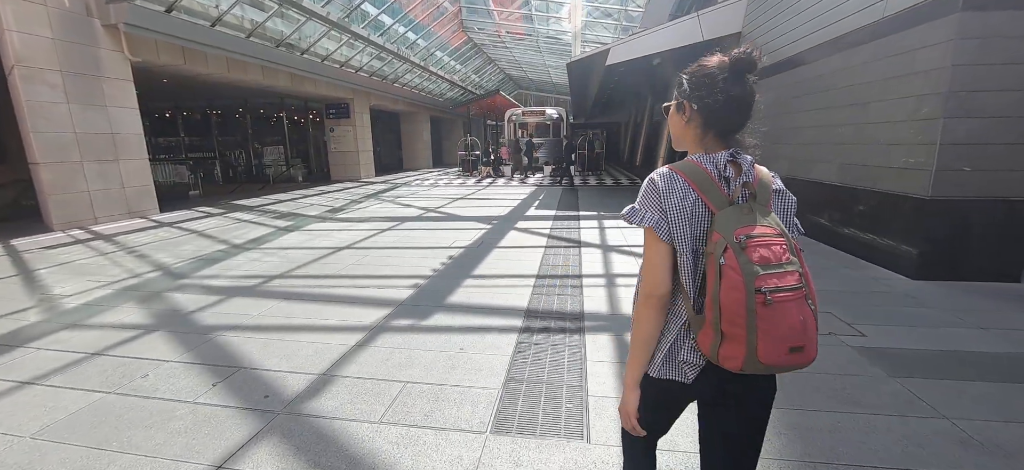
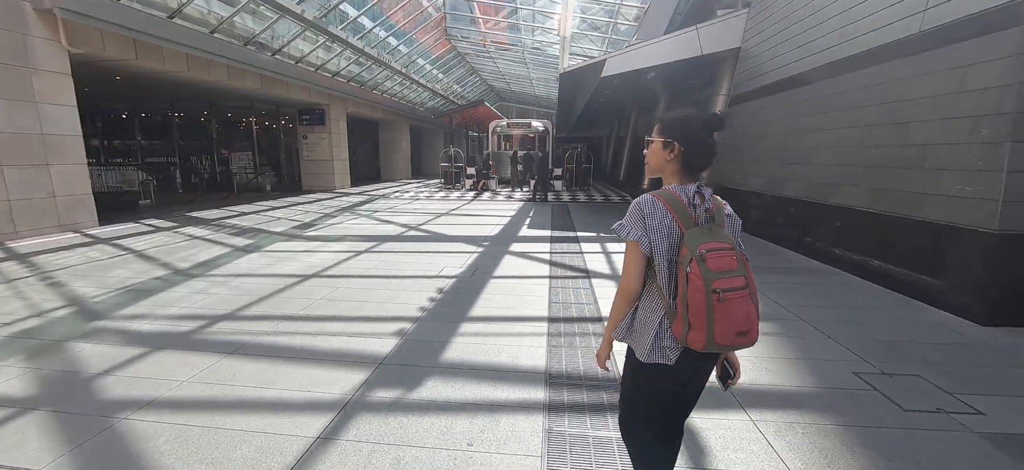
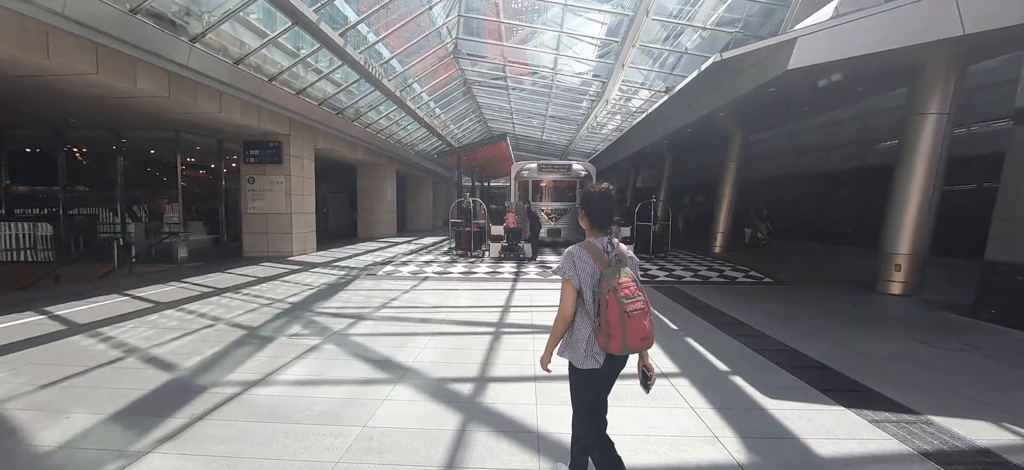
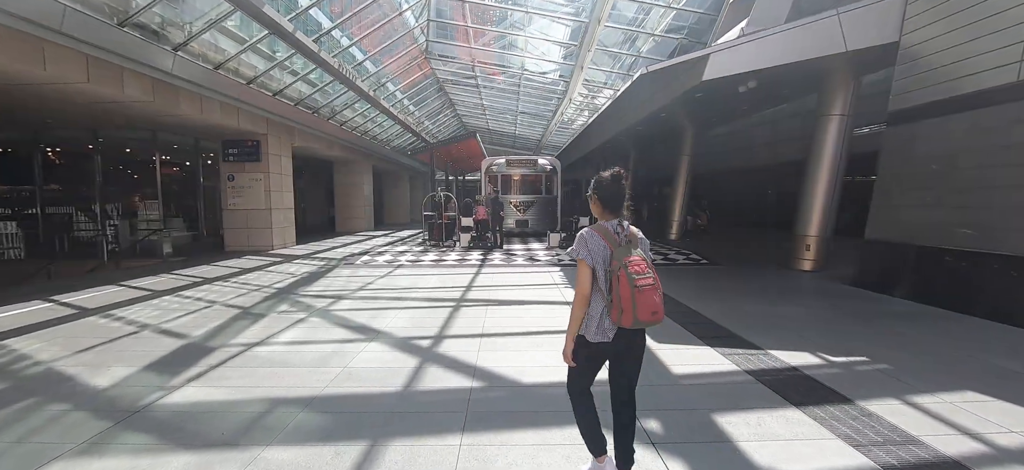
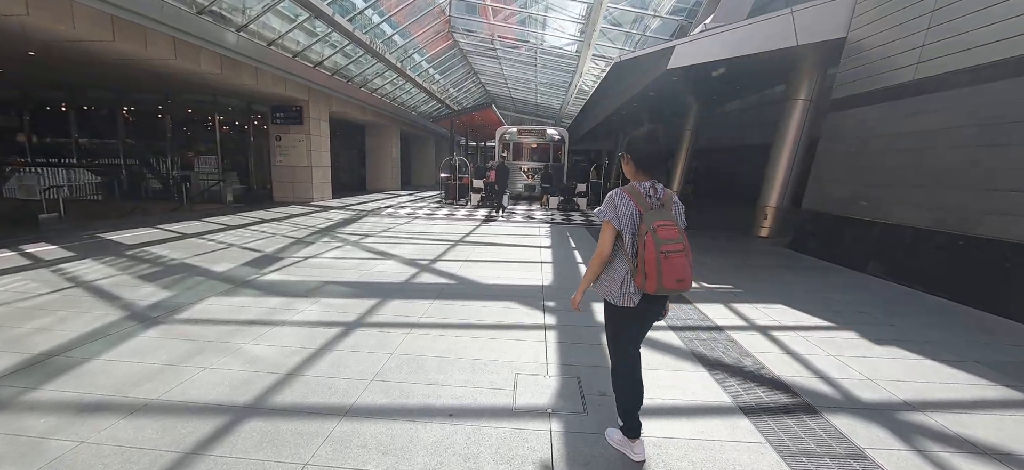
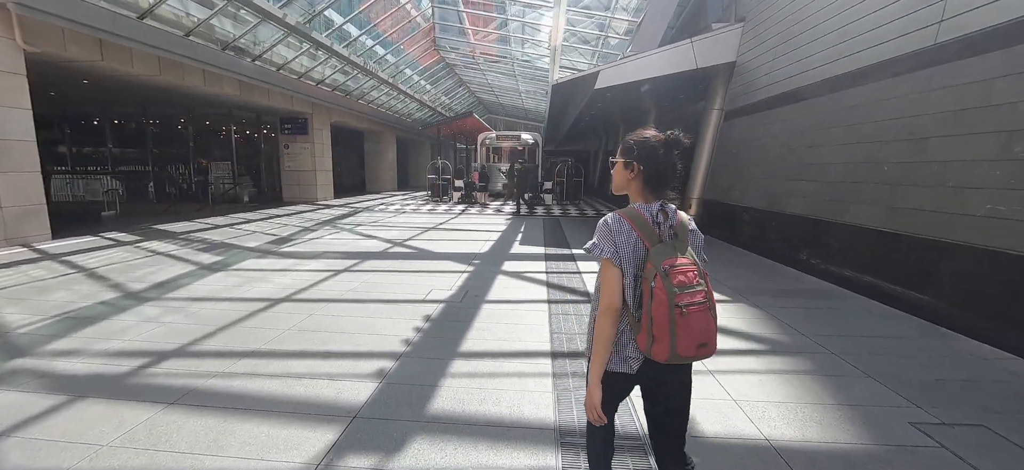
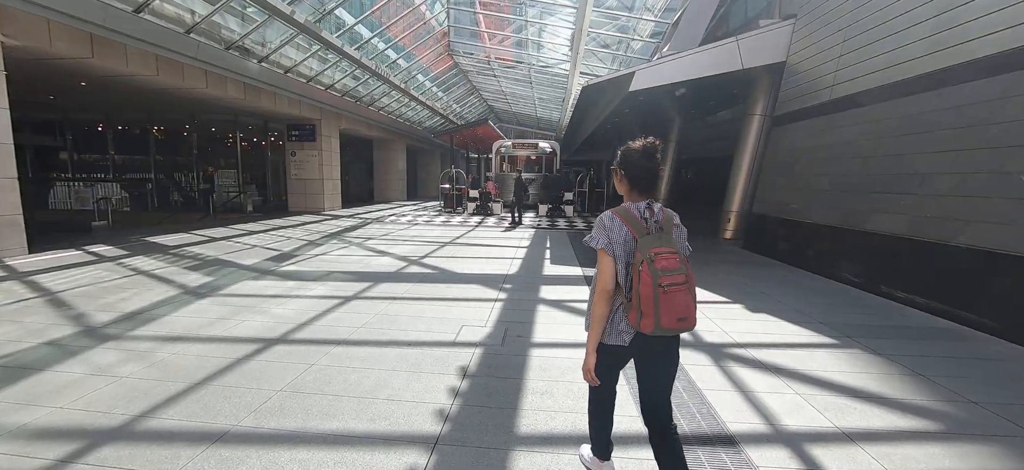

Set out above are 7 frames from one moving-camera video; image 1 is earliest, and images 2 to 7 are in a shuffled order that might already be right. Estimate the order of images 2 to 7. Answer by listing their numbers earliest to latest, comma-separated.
2, 6, 7, 5, 4, 3
